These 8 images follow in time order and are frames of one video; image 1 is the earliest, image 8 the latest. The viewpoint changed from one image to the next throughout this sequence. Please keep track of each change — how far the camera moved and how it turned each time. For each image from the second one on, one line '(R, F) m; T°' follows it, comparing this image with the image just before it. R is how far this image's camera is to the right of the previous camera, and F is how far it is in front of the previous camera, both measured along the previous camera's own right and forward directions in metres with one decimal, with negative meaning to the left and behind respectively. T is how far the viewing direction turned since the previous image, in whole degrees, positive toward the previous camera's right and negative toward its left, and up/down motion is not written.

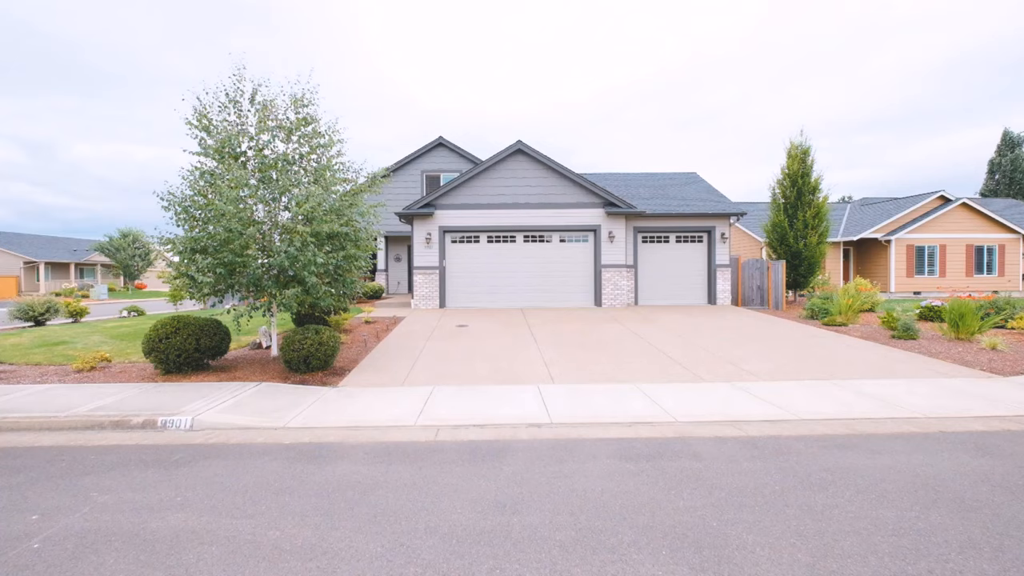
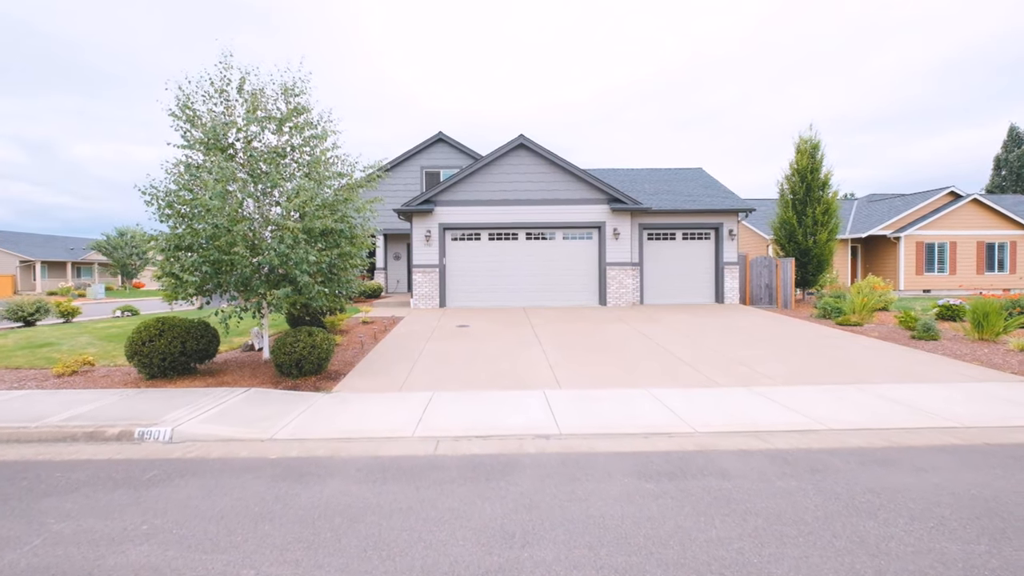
(0.0, +0.3) m; 0°
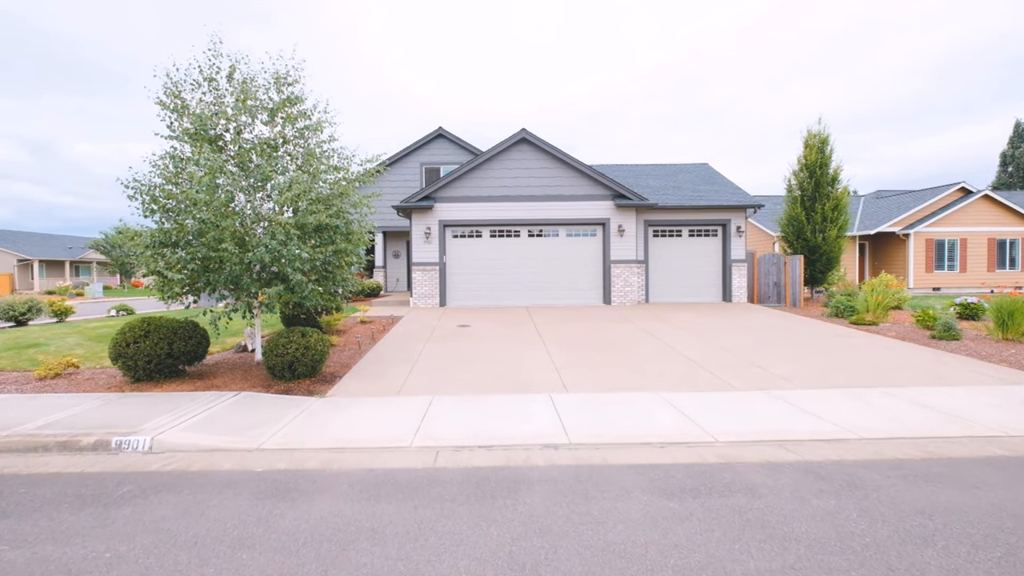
(0.0, +0.3) m; 0°
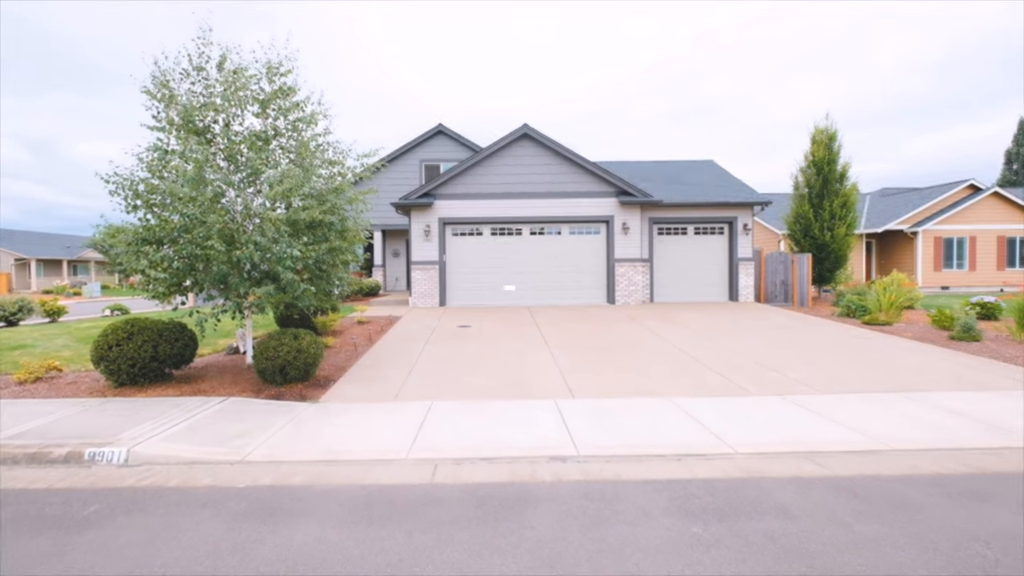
(0.0, +0.2) m; 0°
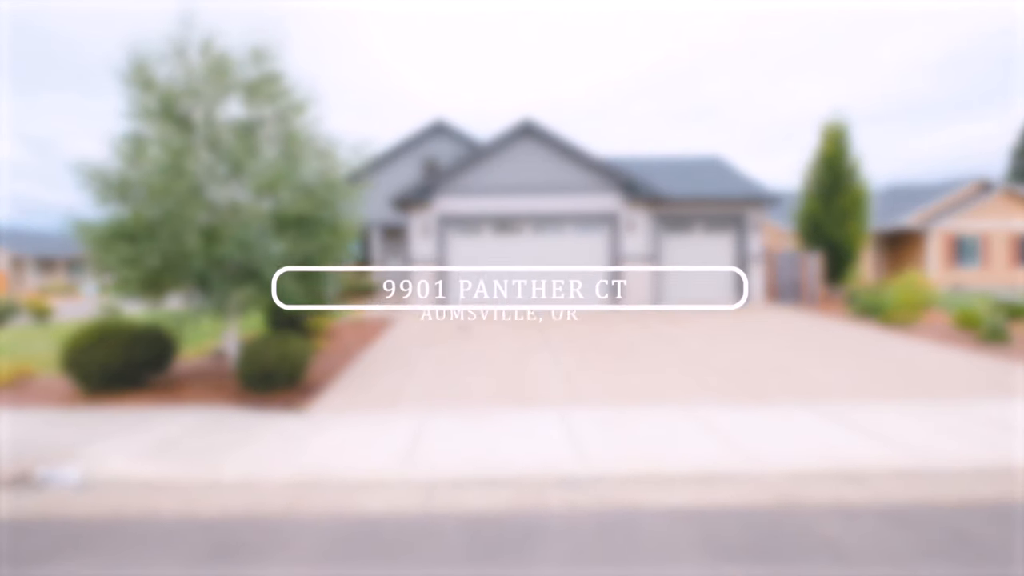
(0.0, +0.3) m; 0°
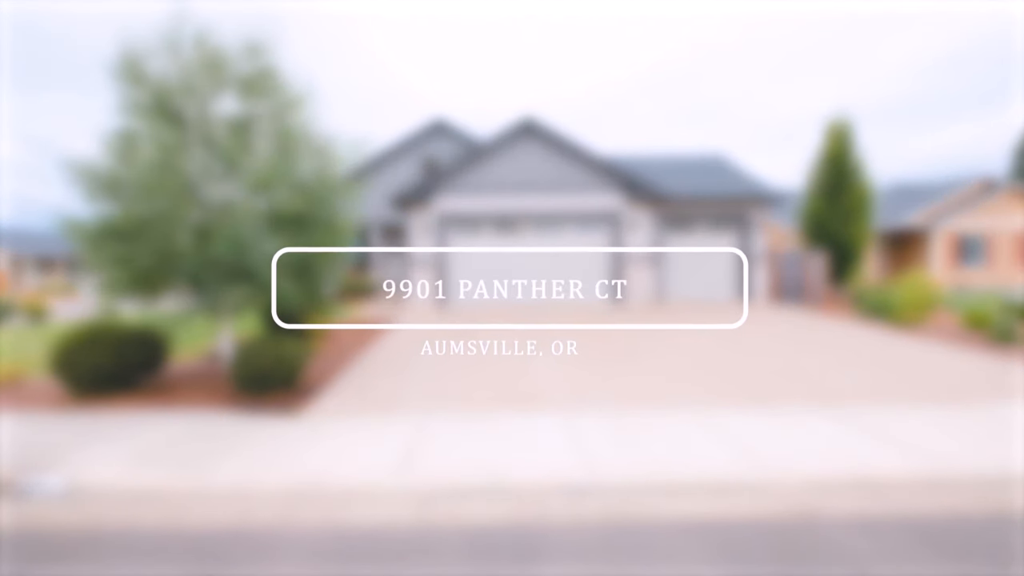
(0.0, +0.1) m; 0°
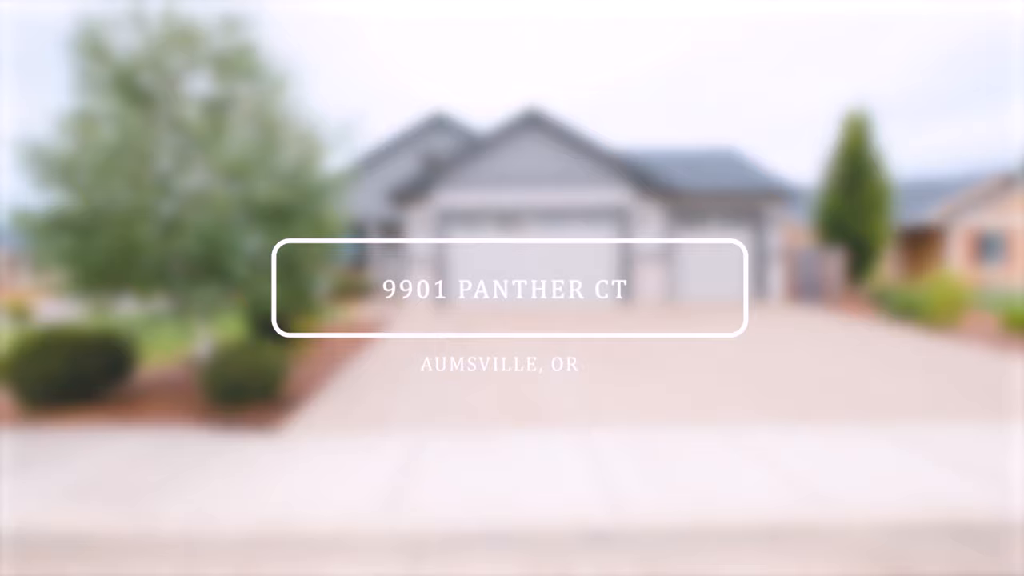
(0.0, +0.5) m; 0°
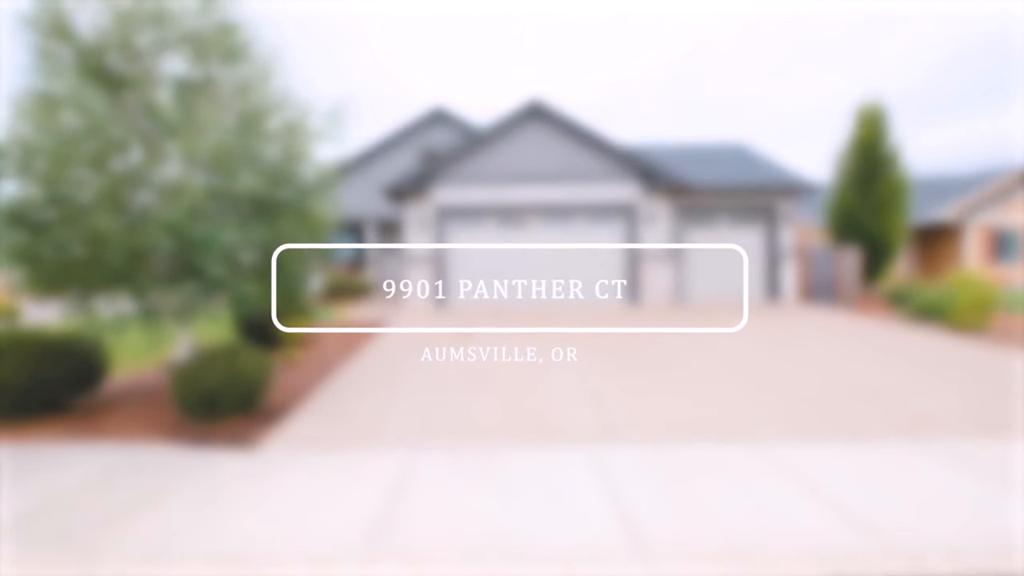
(0.0, +0.4) m; 0°
